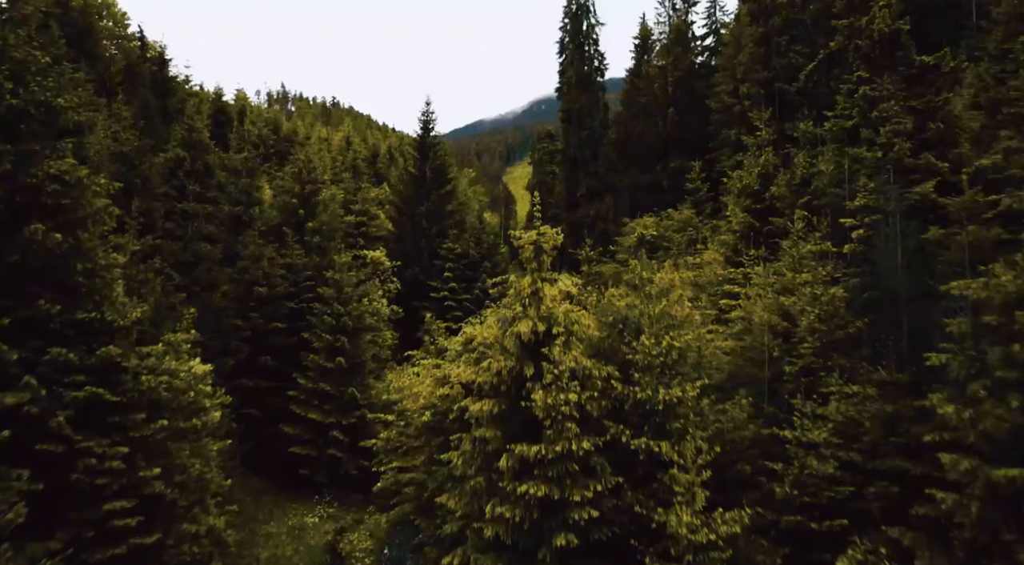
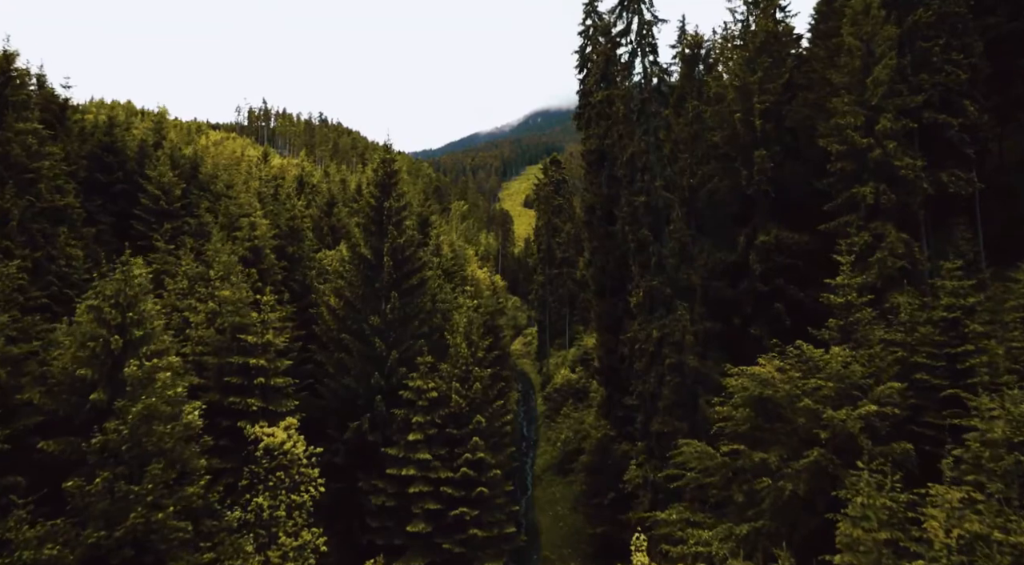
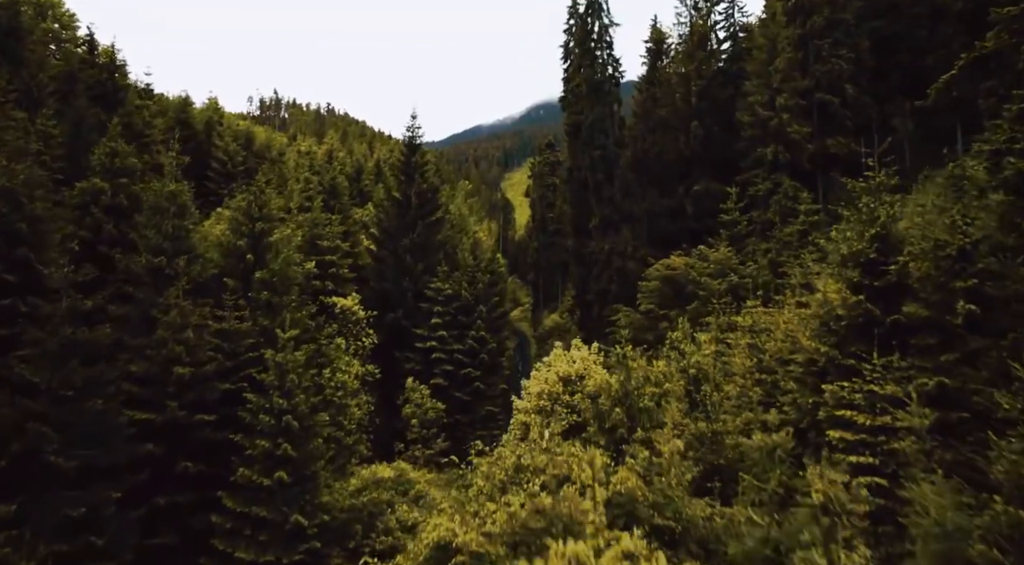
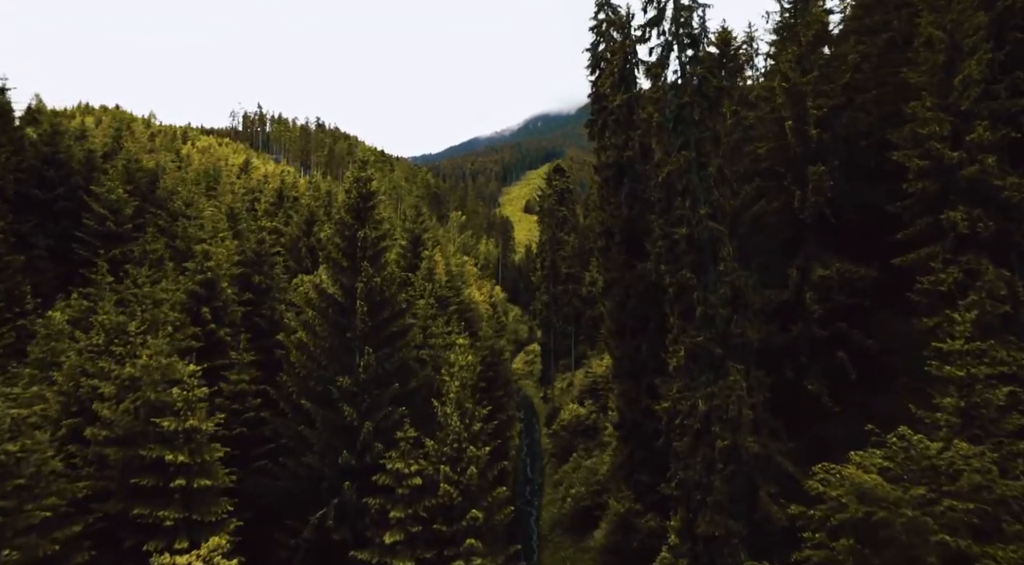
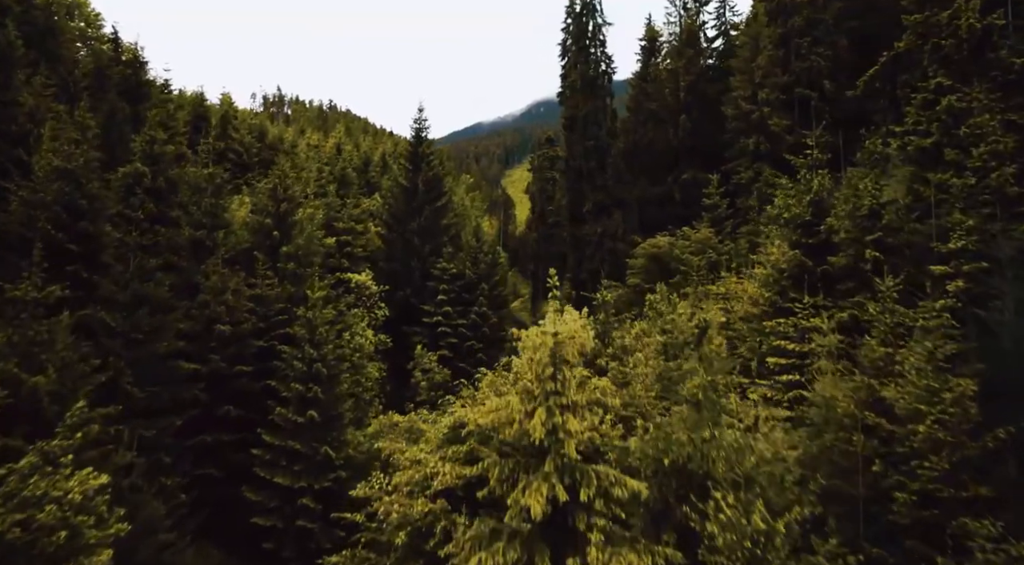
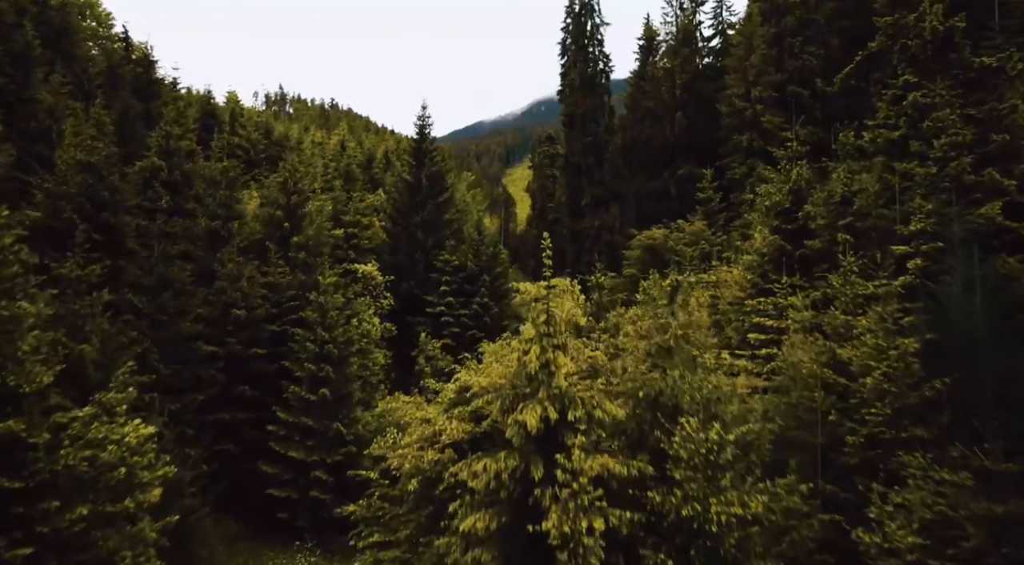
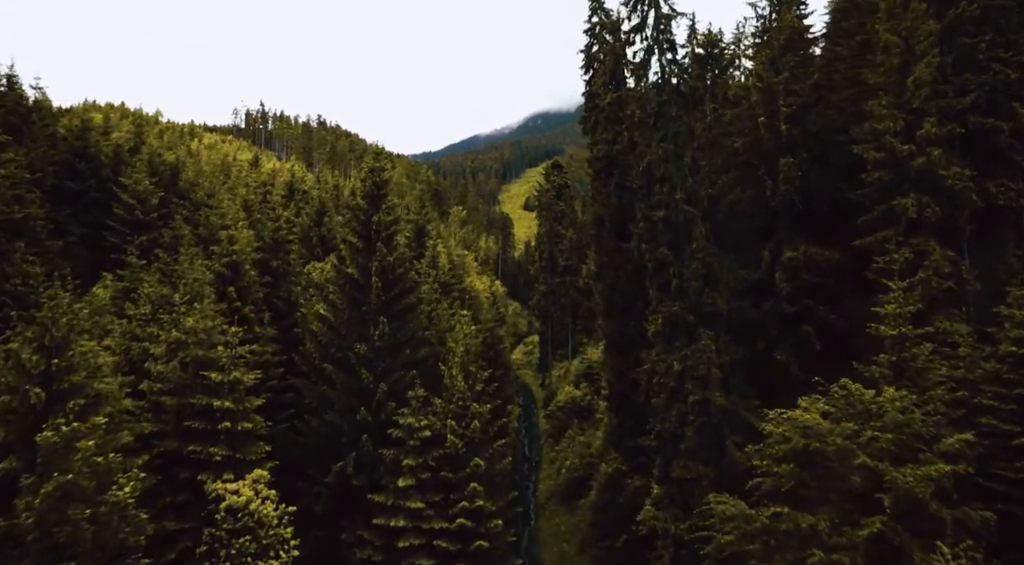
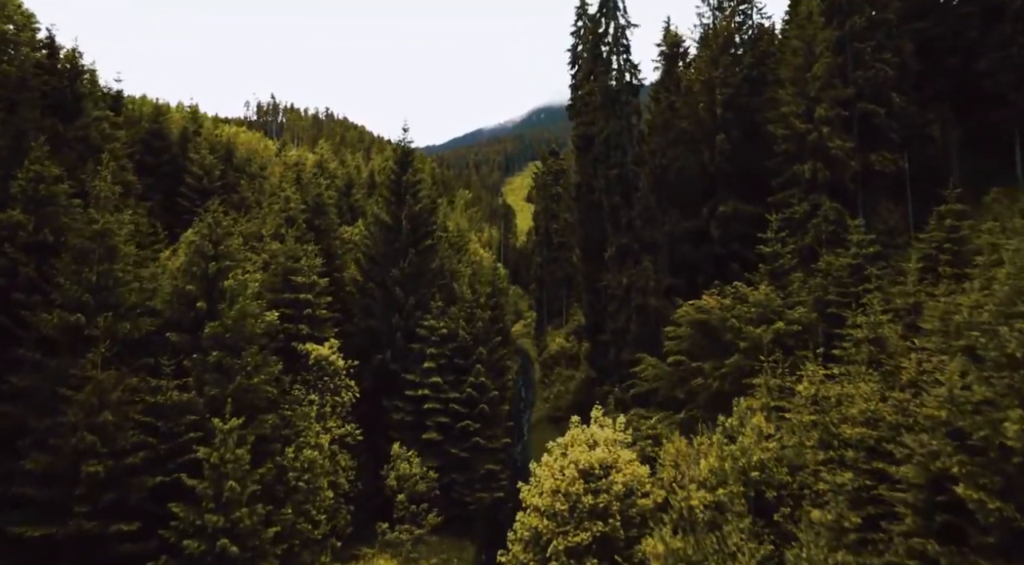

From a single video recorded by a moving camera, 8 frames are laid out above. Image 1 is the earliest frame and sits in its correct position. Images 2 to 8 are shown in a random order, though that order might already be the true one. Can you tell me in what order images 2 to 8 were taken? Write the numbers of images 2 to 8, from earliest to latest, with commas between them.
6, 5, 3, 8, 2, 7, 4
